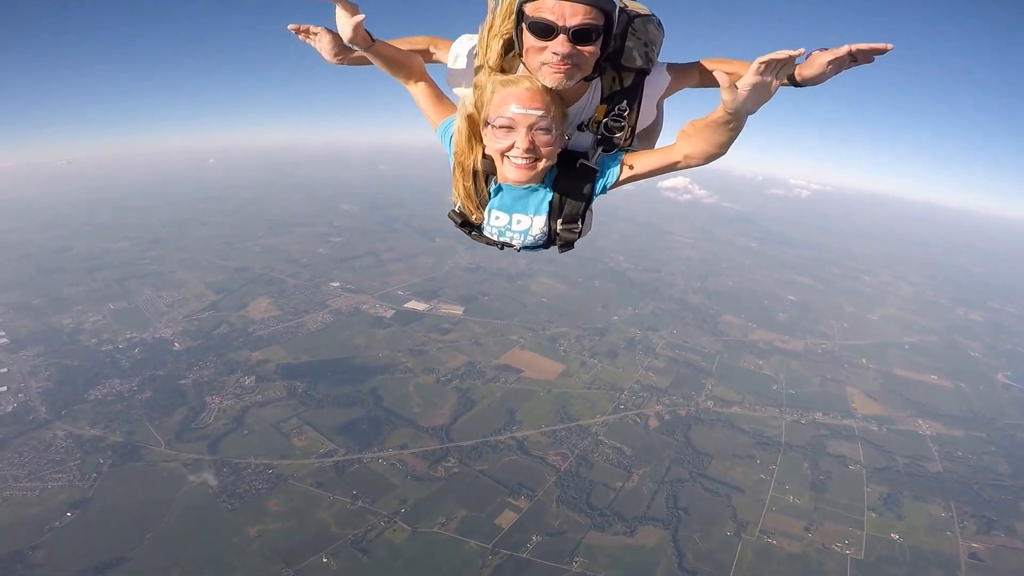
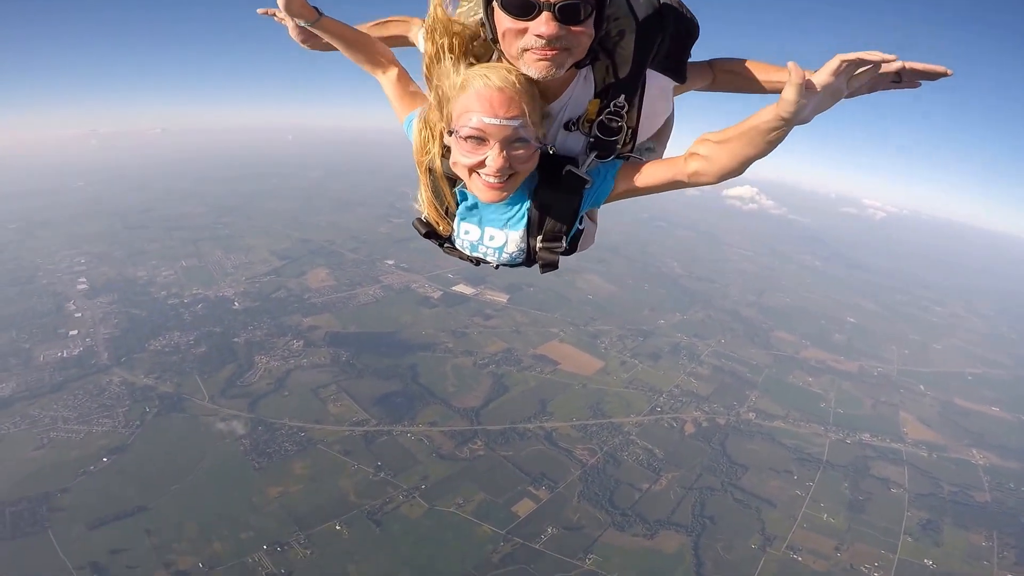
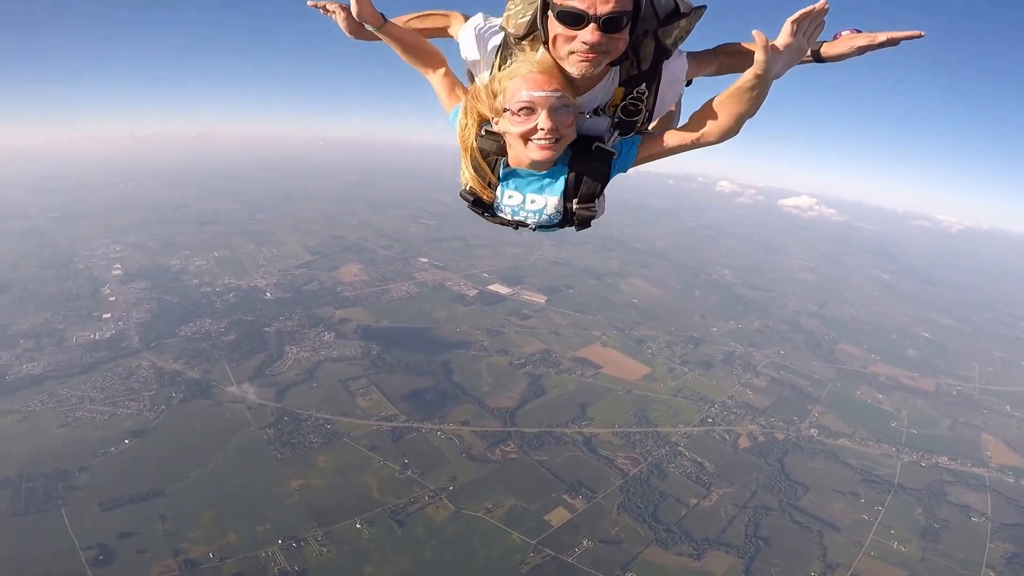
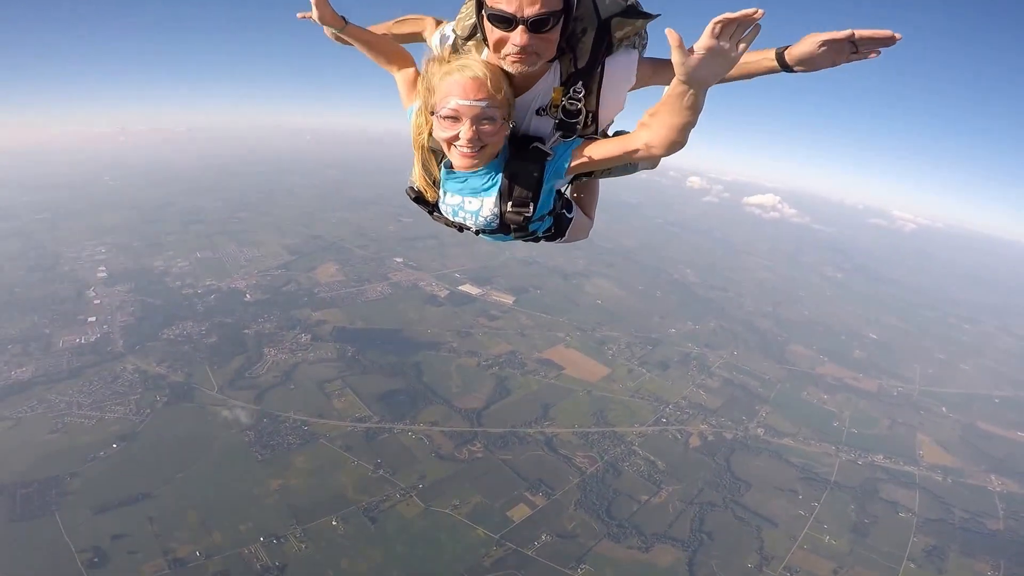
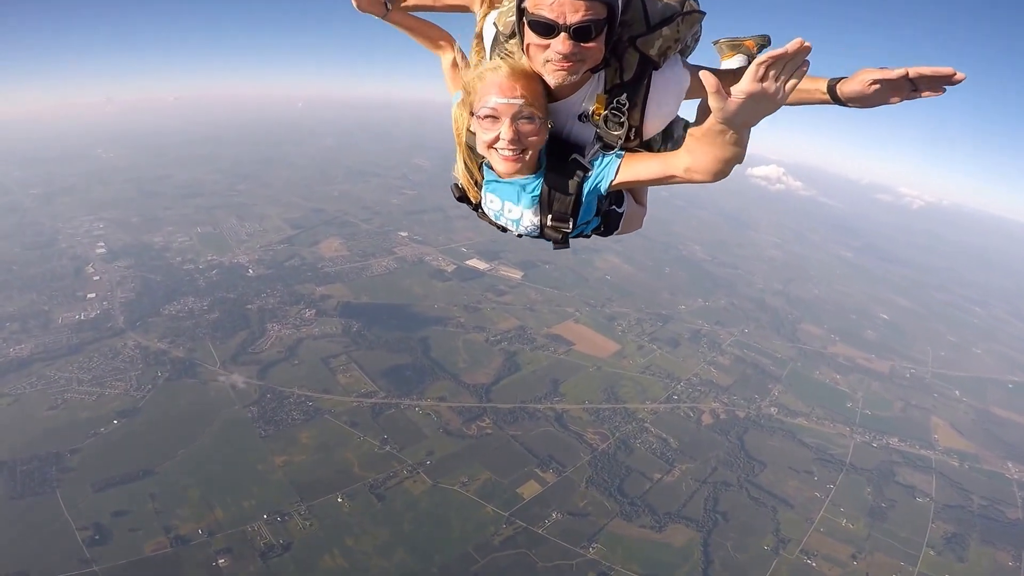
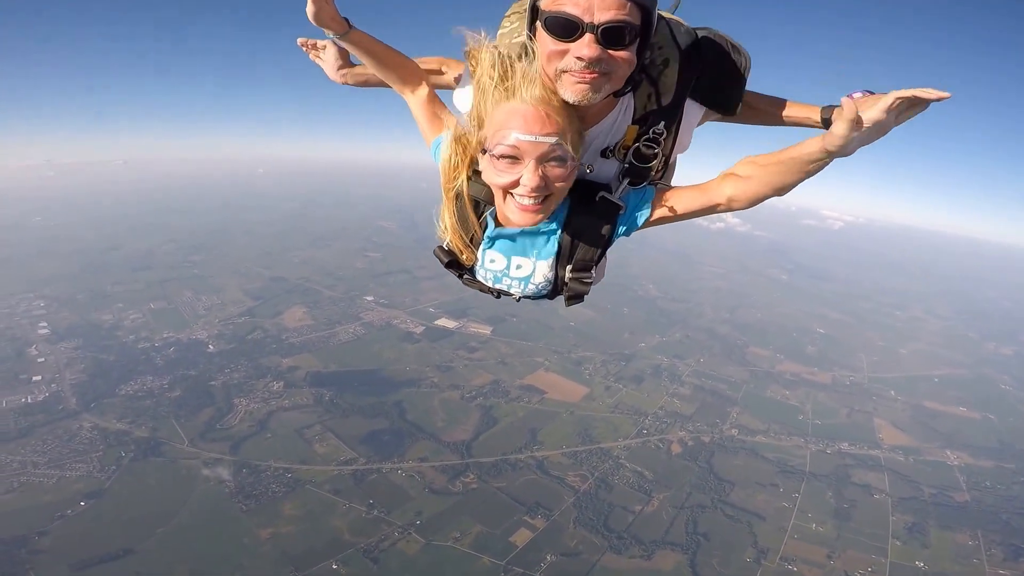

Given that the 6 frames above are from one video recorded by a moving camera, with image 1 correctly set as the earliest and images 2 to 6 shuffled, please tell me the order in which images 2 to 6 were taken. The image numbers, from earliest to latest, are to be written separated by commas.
6, 2, 4, 5, 3
